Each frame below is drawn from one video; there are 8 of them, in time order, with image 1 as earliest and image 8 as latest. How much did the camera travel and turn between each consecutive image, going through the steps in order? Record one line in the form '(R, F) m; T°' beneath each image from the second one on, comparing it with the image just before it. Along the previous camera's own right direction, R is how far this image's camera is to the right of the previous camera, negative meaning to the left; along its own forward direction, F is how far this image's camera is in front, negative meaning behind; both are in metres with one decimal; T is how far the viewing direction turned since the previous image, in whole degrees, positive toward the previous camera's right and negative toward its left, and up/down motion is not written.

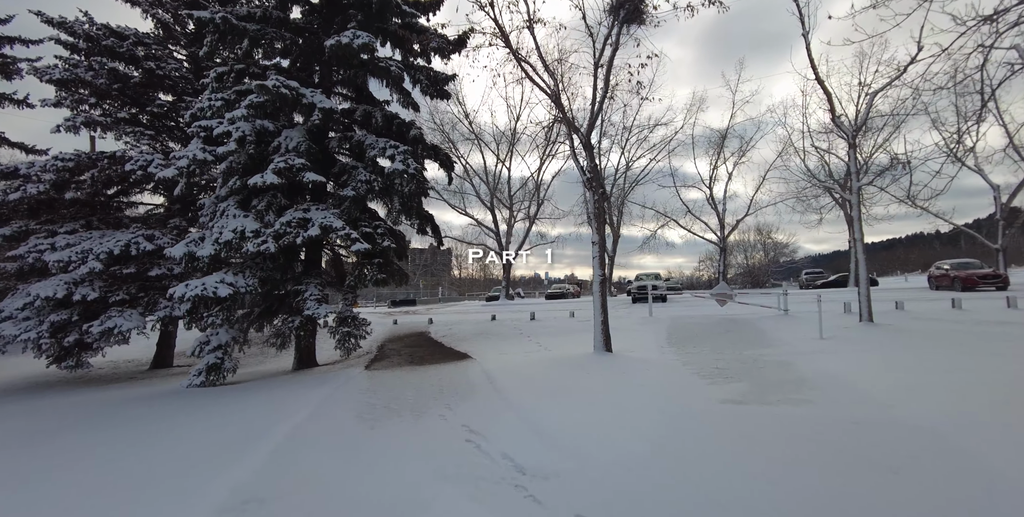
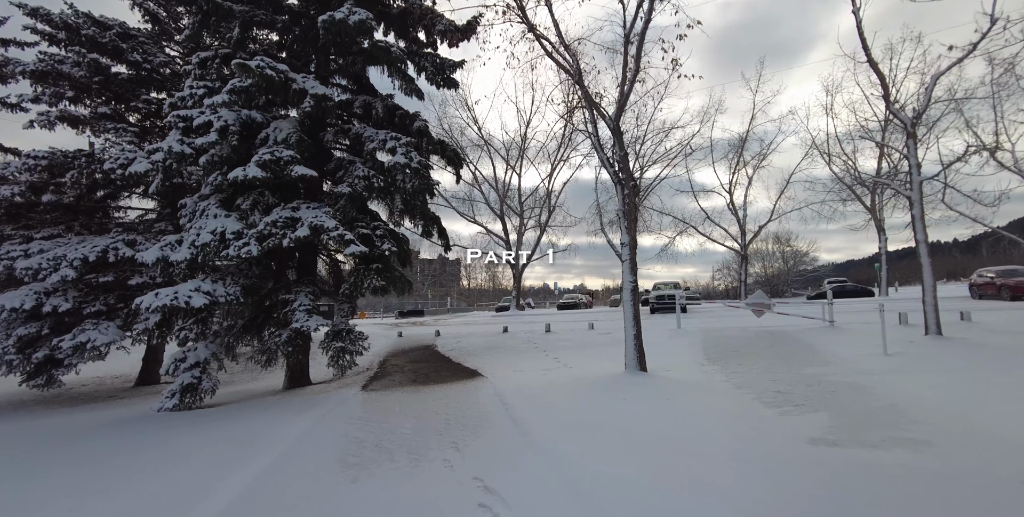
(-0.2, +1.3) m; -1°
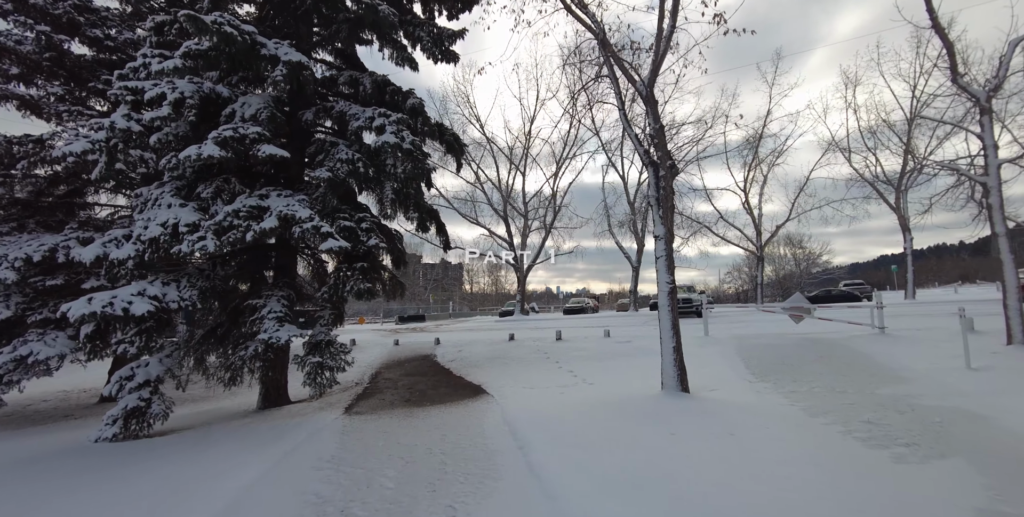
(-0.1, +1.5) m; 0°
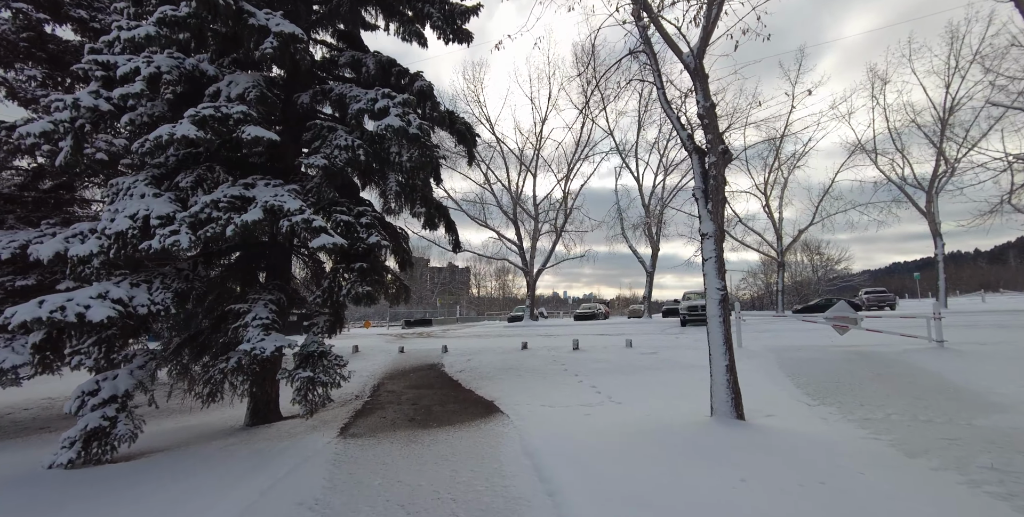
(-0.2, +1.0) m; -1°
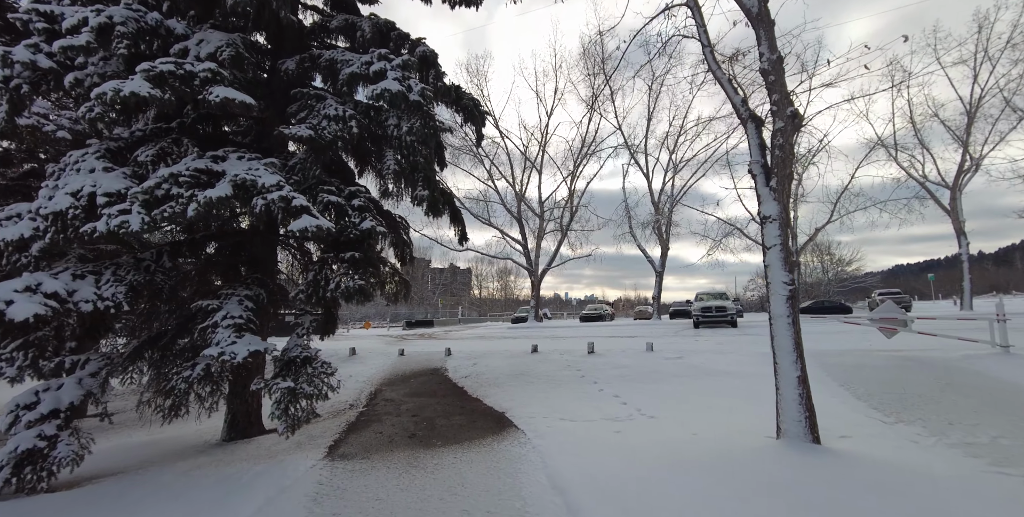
(-0.2, +1.1) m; 0°
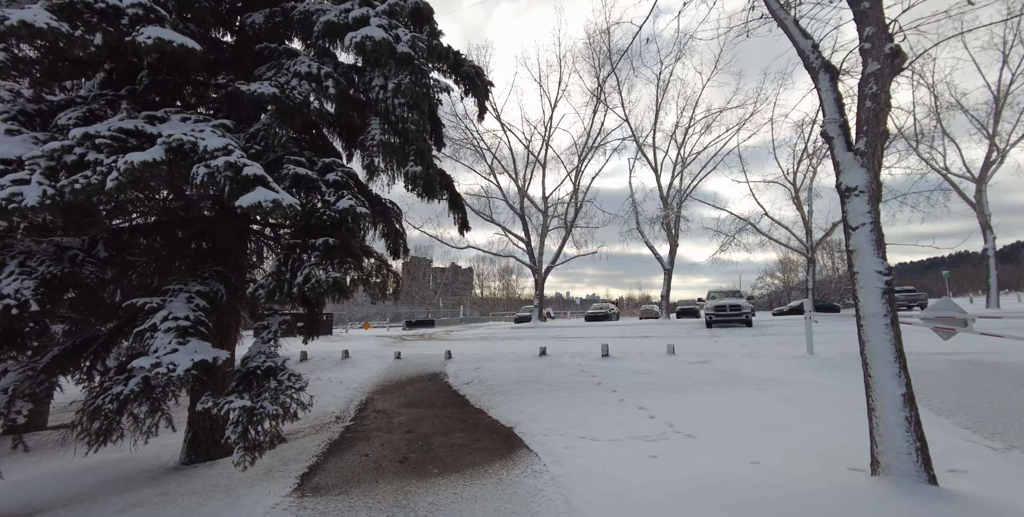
(-0.1, +1.1) m; 0°
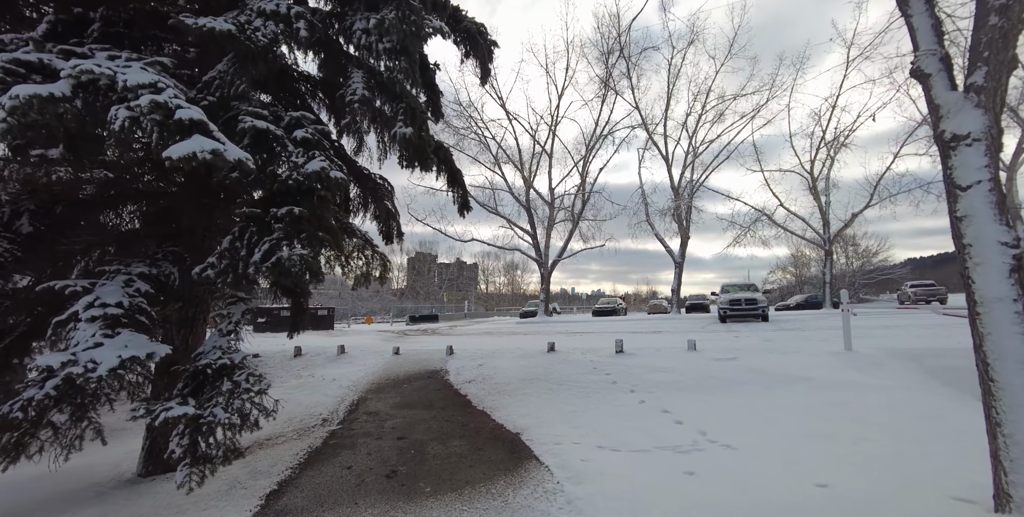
(0.0, +0.9) m; -1°
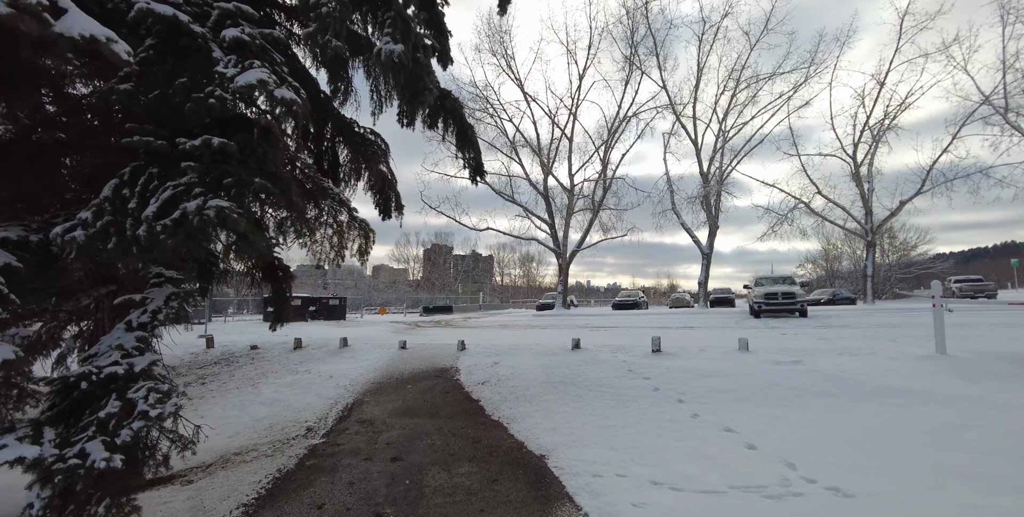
(-0.1, +1.4) m; -2°
